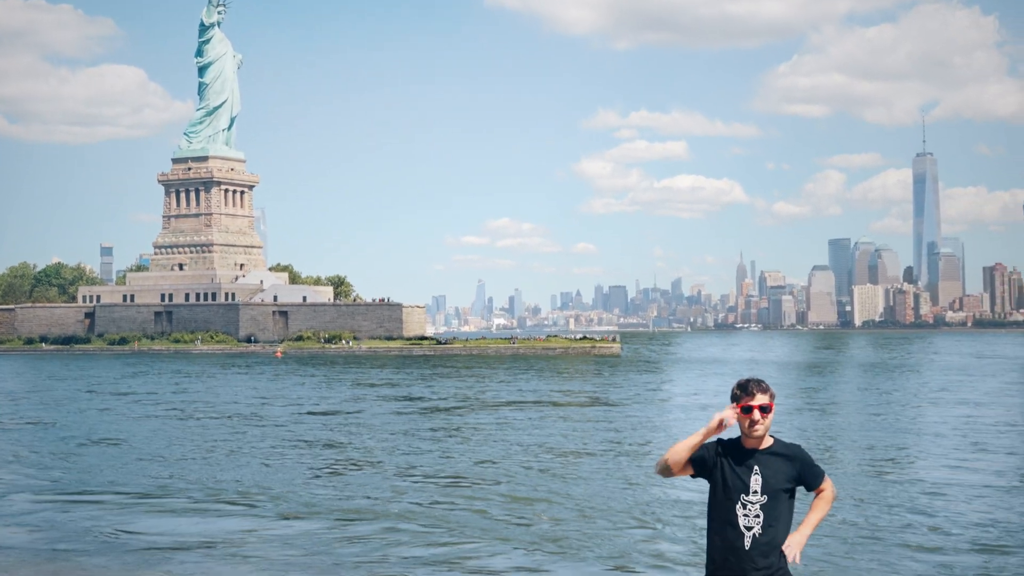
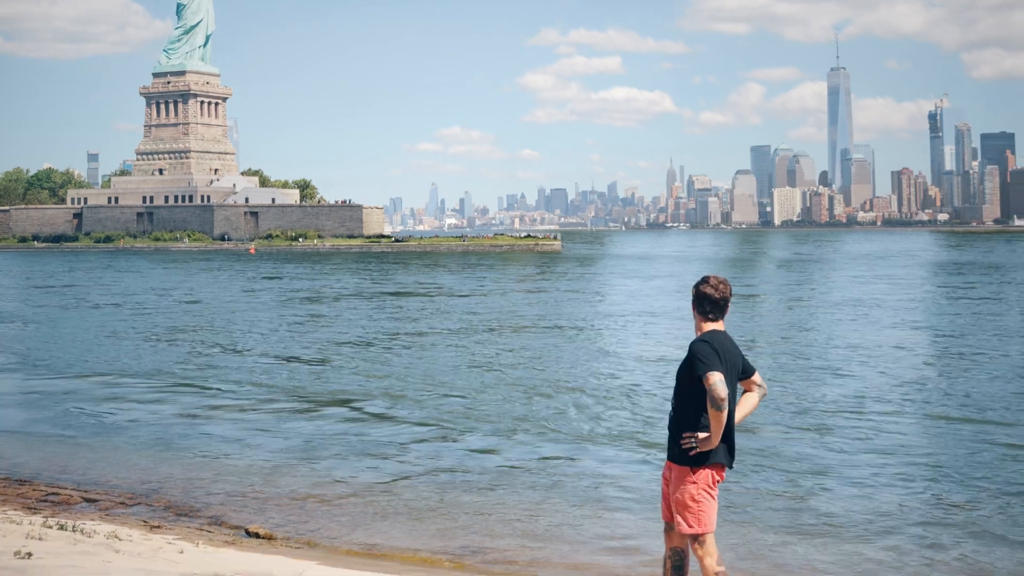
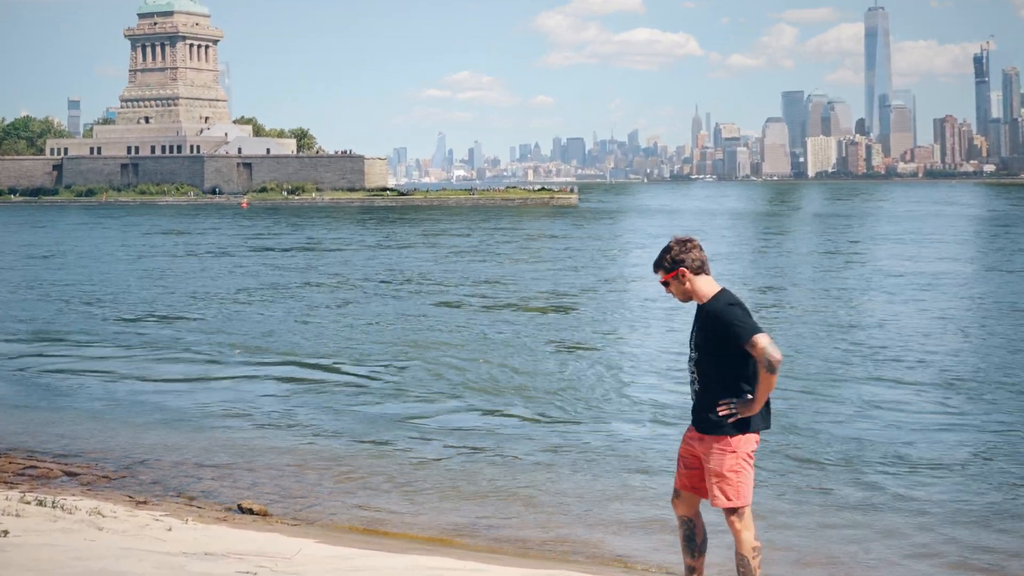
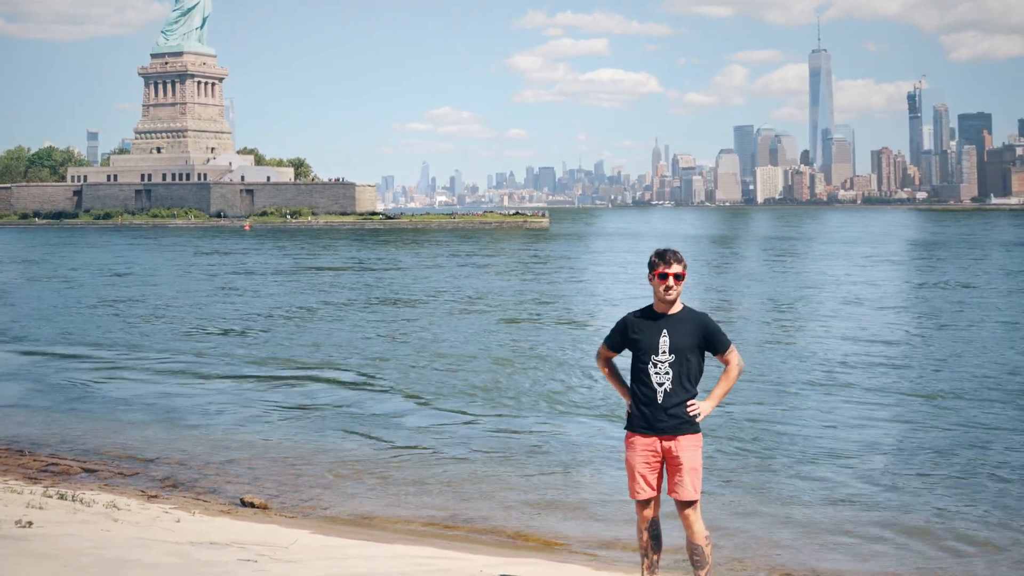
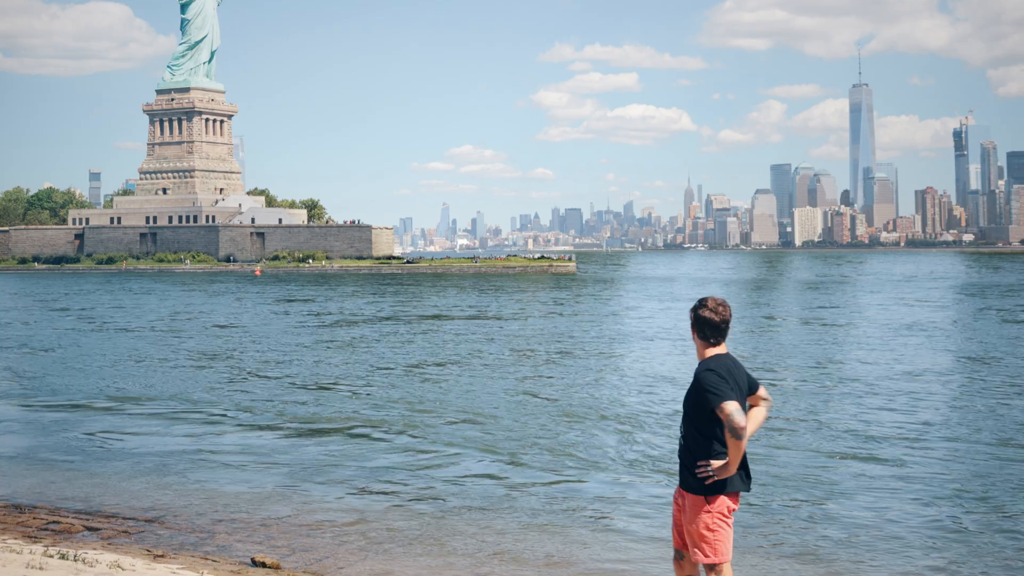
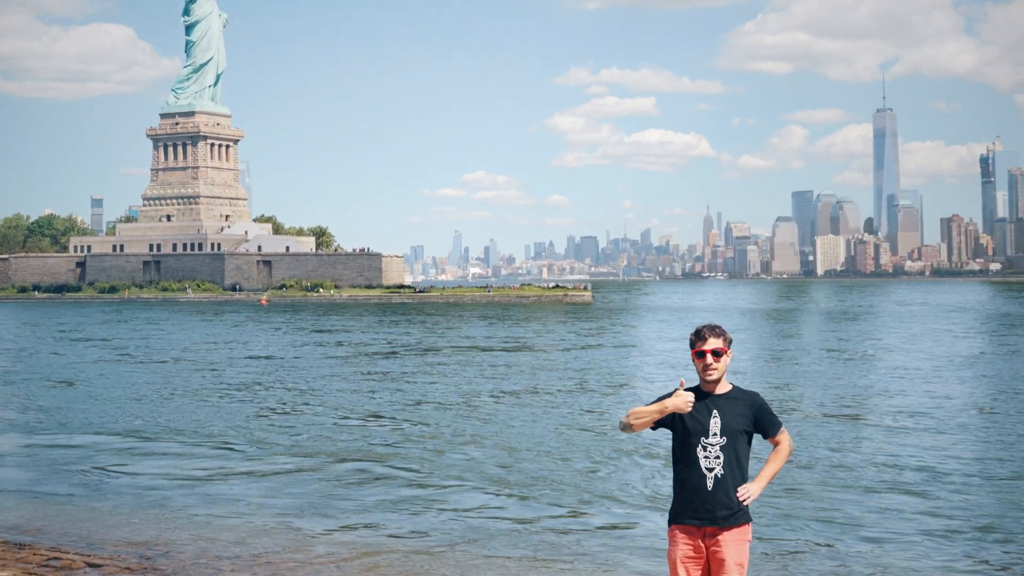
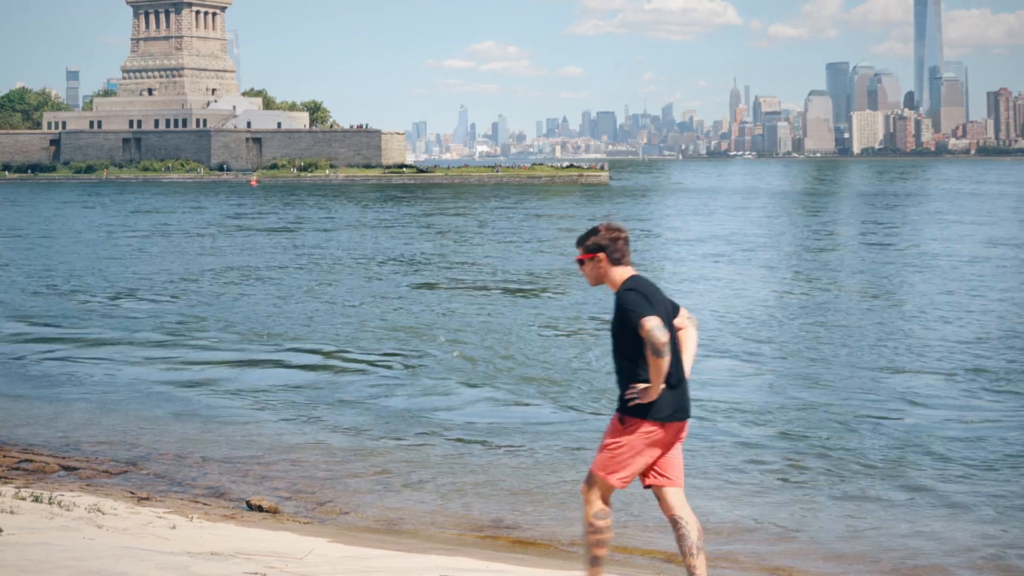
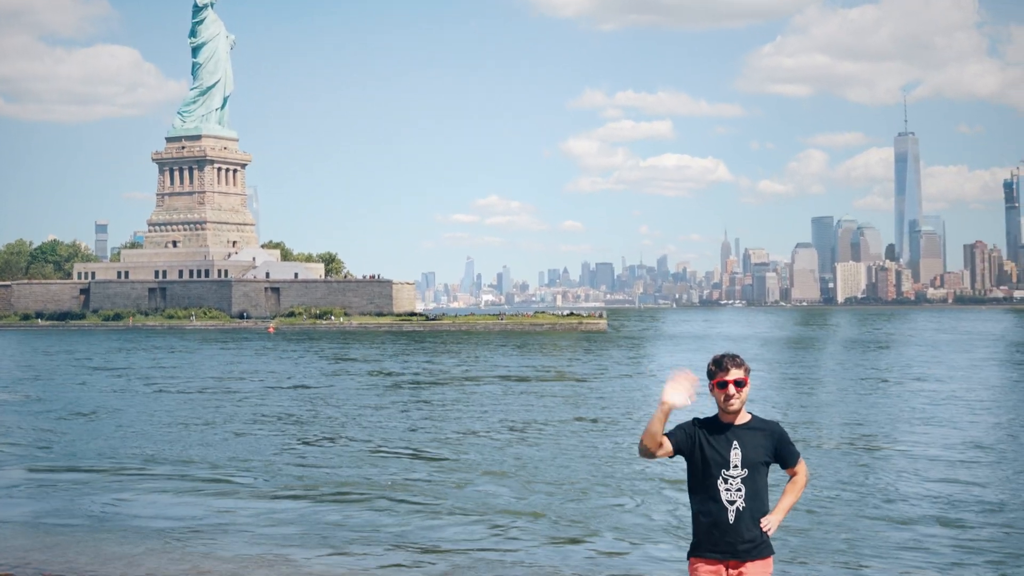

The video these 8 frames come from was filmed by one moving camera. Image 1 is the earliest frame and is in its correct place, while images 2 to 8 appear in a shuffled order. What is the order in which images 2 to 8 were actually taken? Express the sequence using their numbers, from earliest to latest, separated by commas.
8, 6, 5, 2, 4, 3, 7
